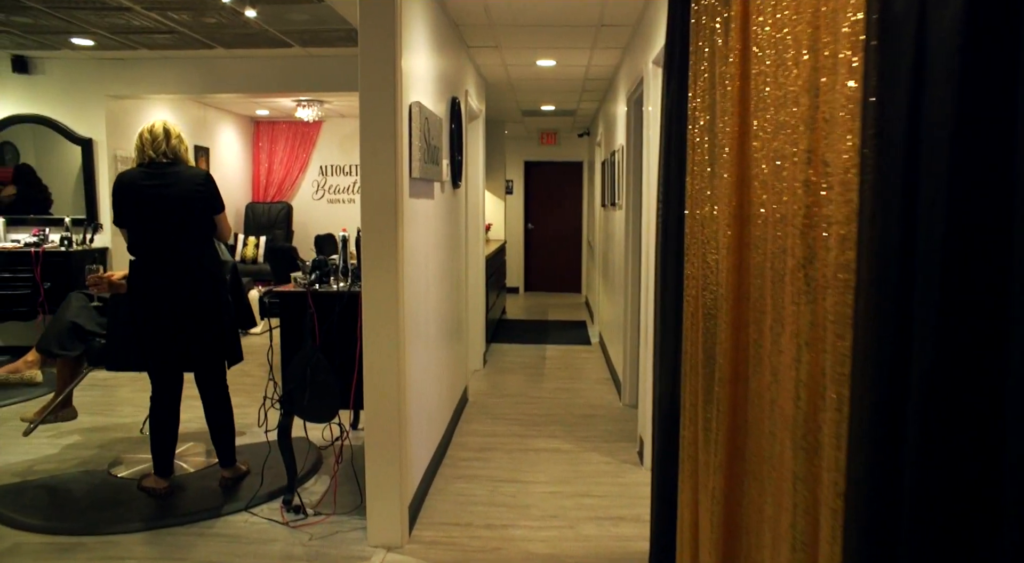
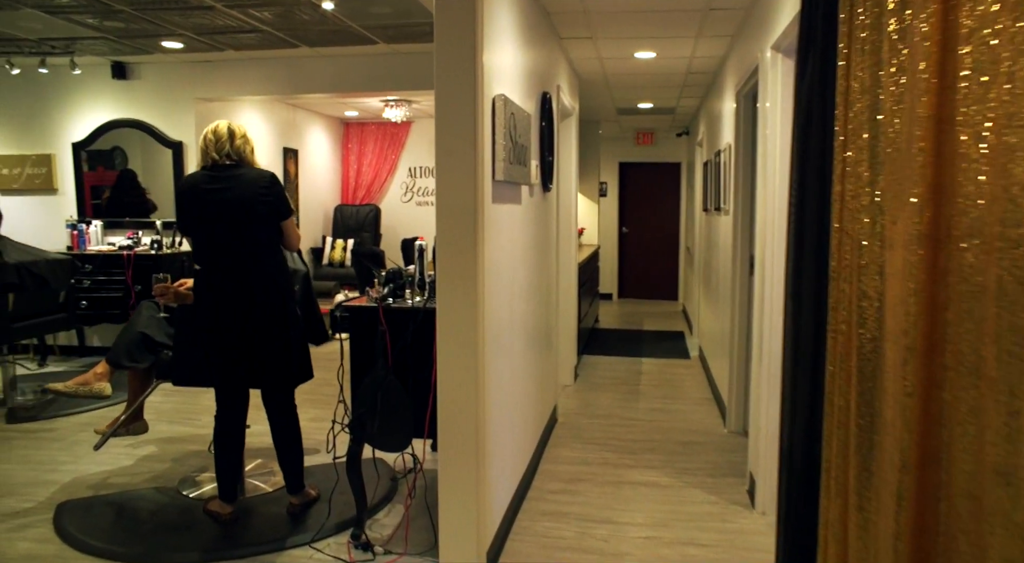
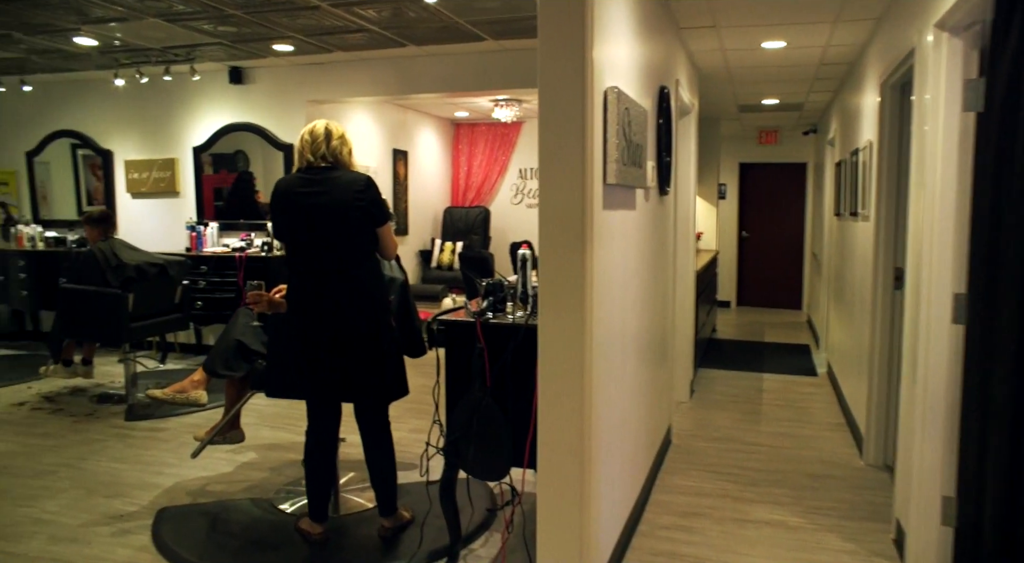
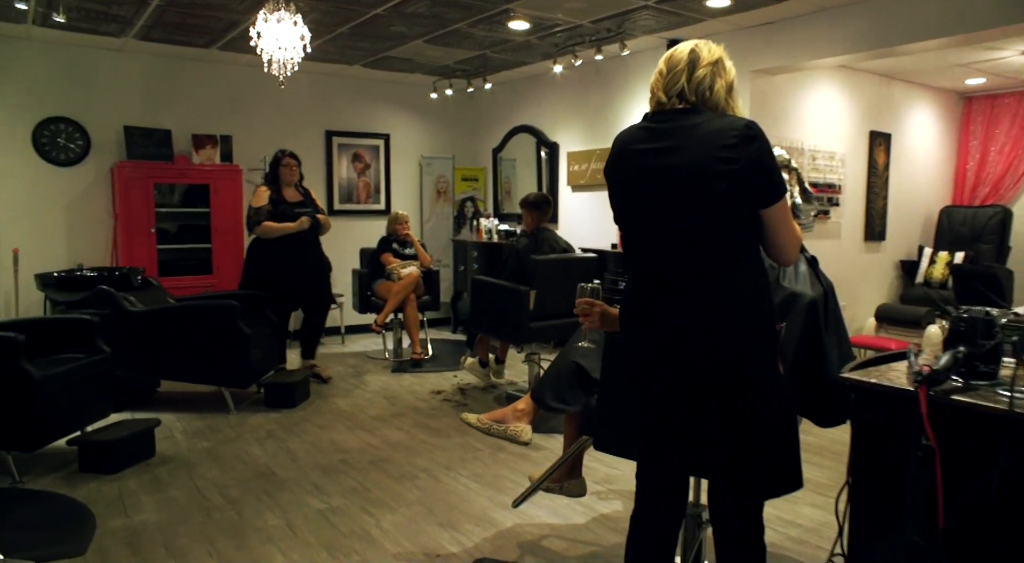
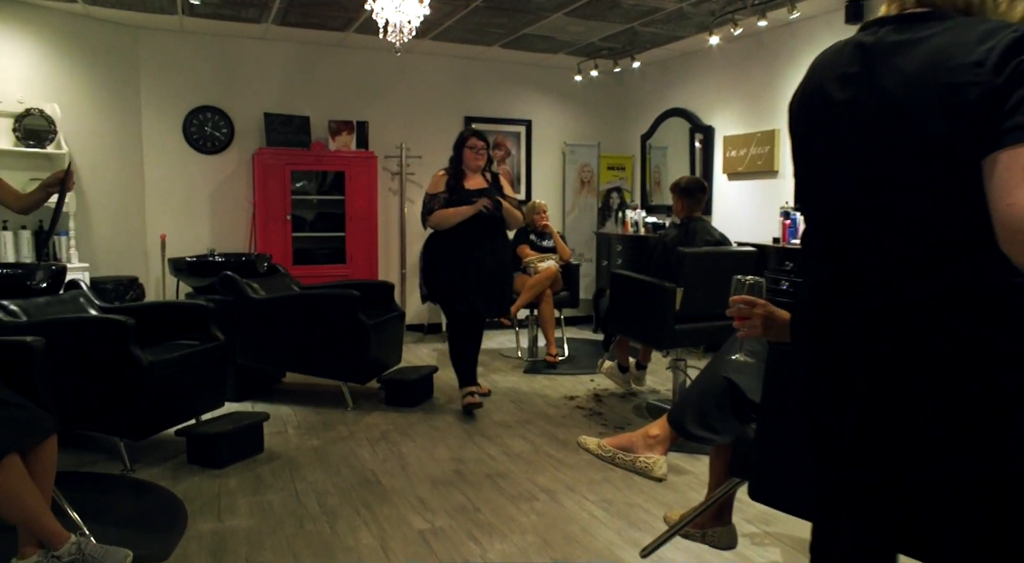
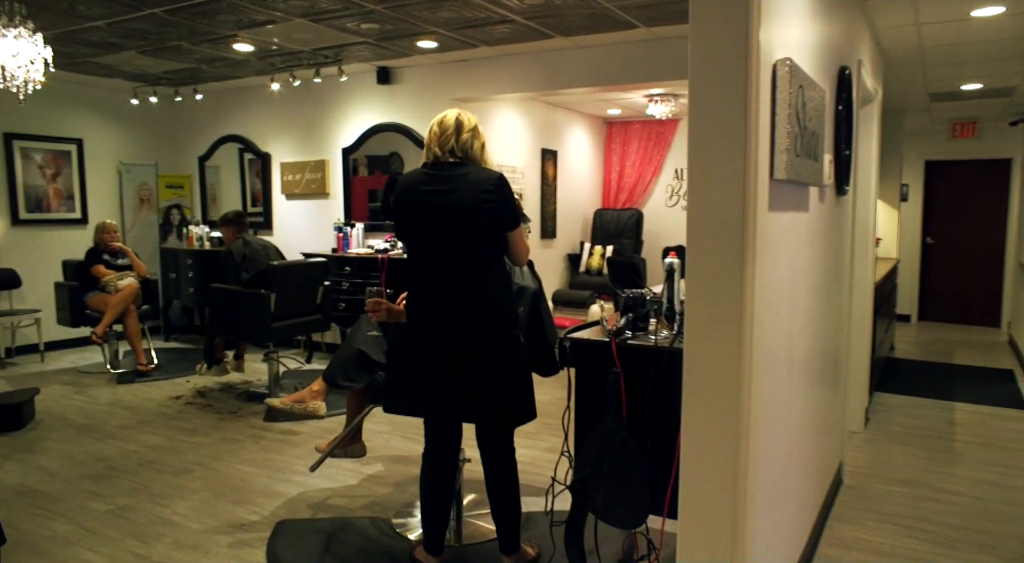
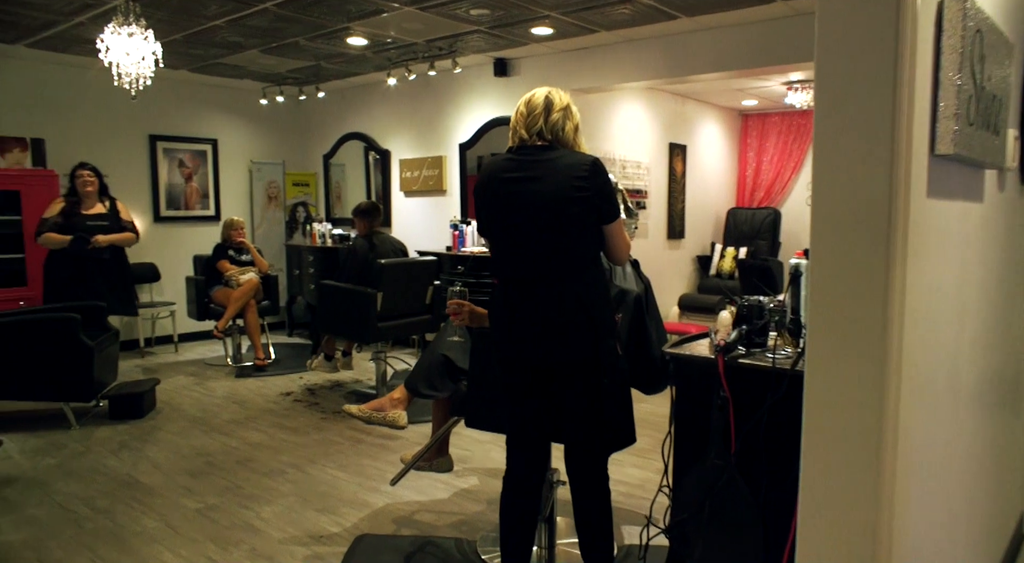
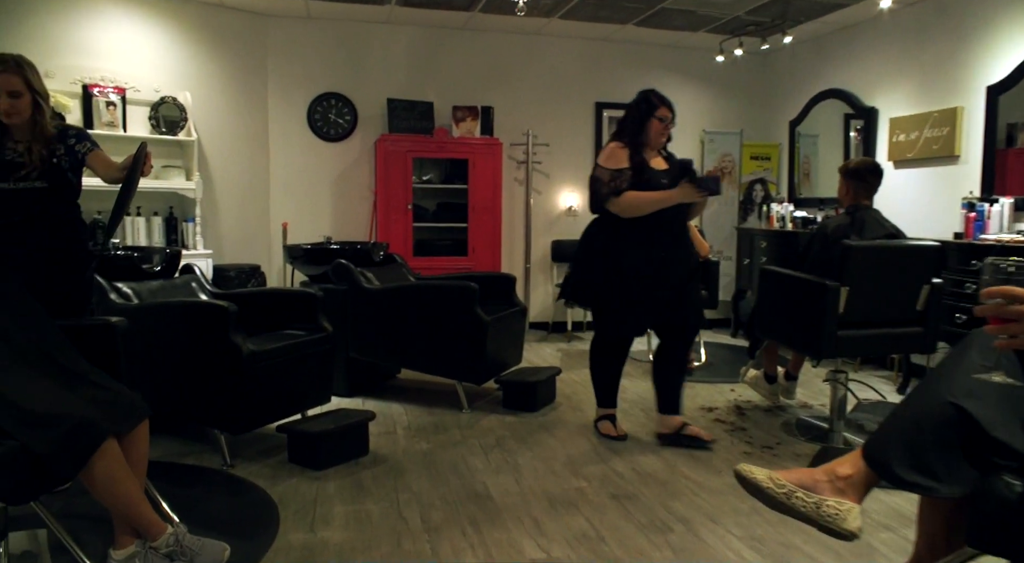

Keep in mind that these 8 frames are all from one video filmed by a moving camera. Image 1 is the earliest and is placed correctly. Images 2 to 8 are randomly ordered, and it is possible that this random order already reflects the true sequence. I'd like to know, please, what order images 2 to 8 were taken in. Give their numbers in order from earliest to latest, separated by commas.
2, 3, 6, 7, 4, 5, 8
